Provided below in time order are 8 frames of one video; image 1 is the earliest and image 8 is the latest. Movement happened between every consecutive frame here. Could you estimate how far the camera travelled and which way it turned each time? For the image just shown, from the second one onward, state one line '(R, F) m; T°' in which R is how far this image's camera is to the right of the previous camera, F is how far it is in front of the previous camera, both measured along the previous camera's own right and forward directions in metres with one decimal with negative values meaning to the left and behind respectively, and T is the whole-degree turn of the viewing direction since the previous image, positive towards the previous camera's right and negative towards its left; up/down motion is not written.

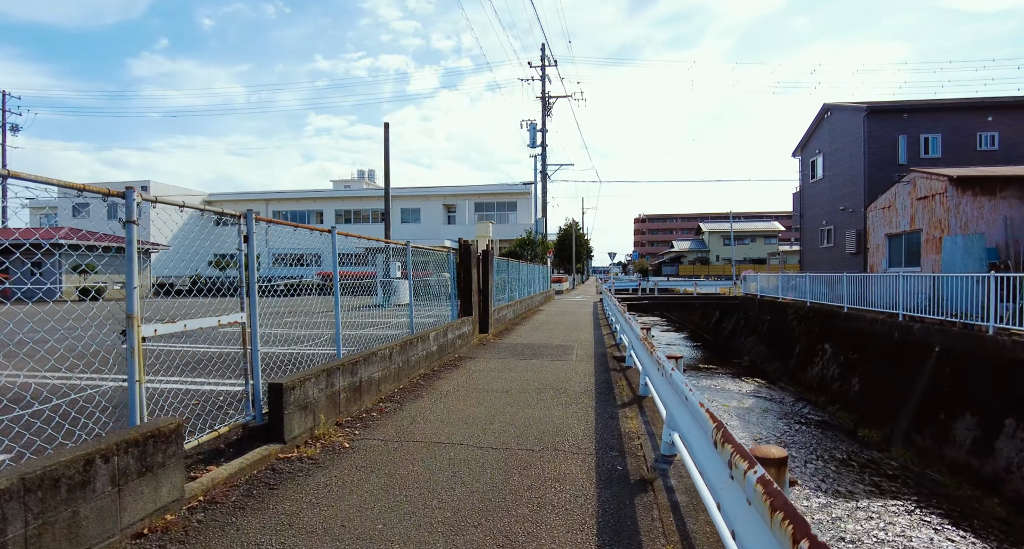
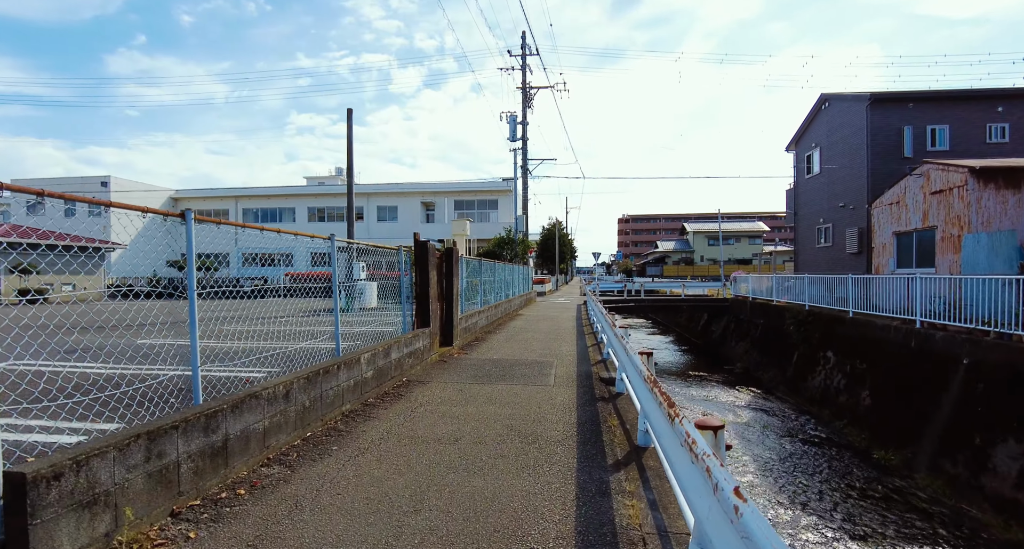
(+0.2, +1.2) m; +2°
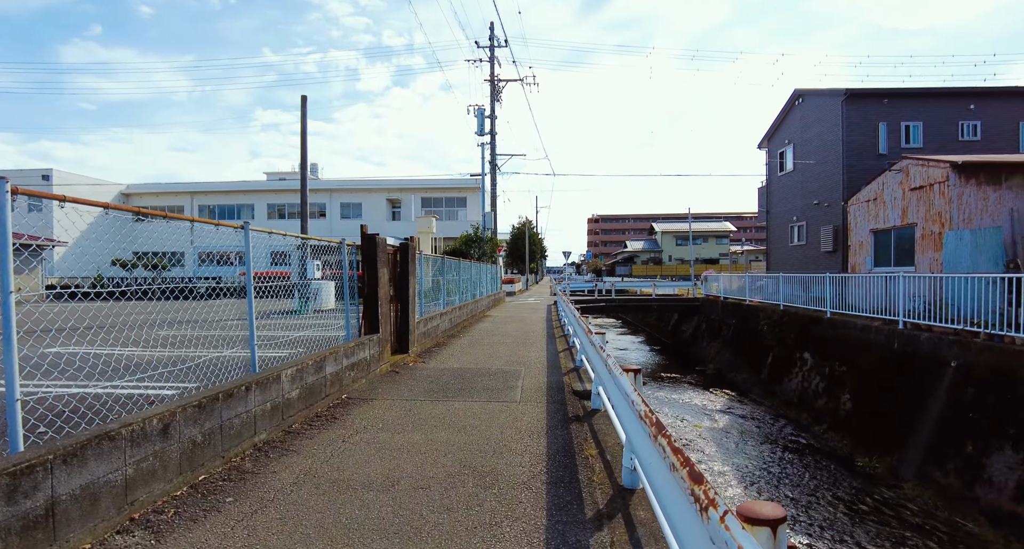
(+0.1, +0.7) m; +3°
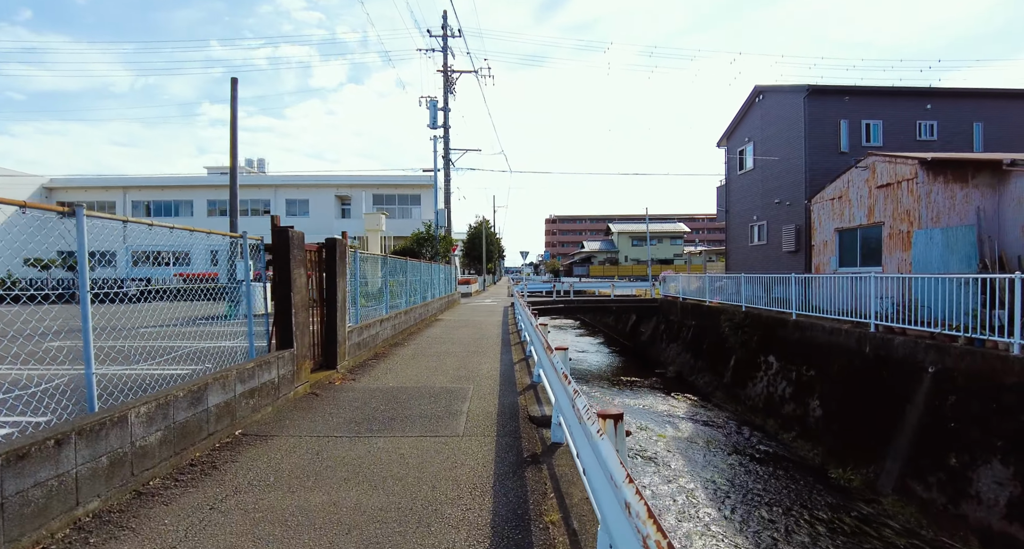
(+0.1, +0.8) m; +5°
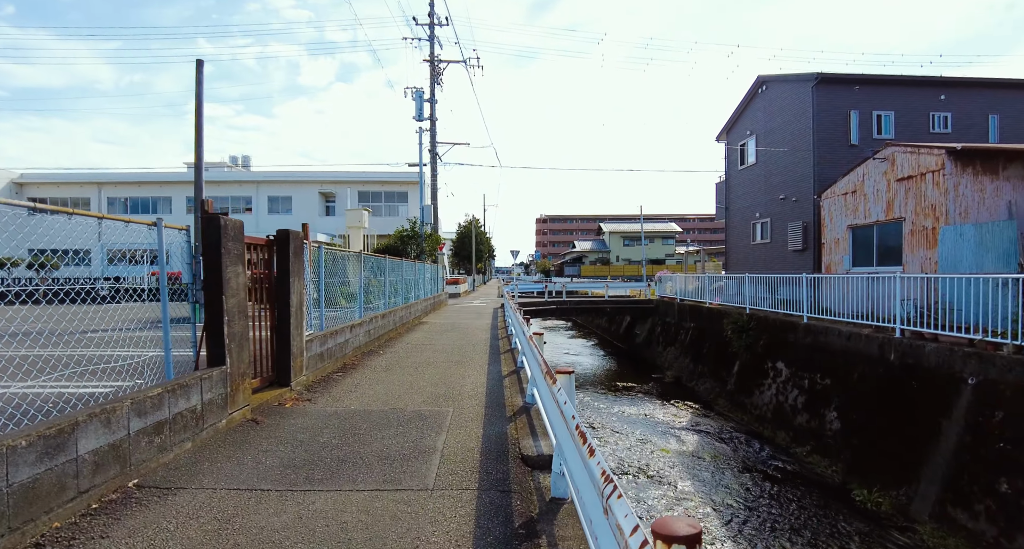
(0.0, +0.8) m; +1°
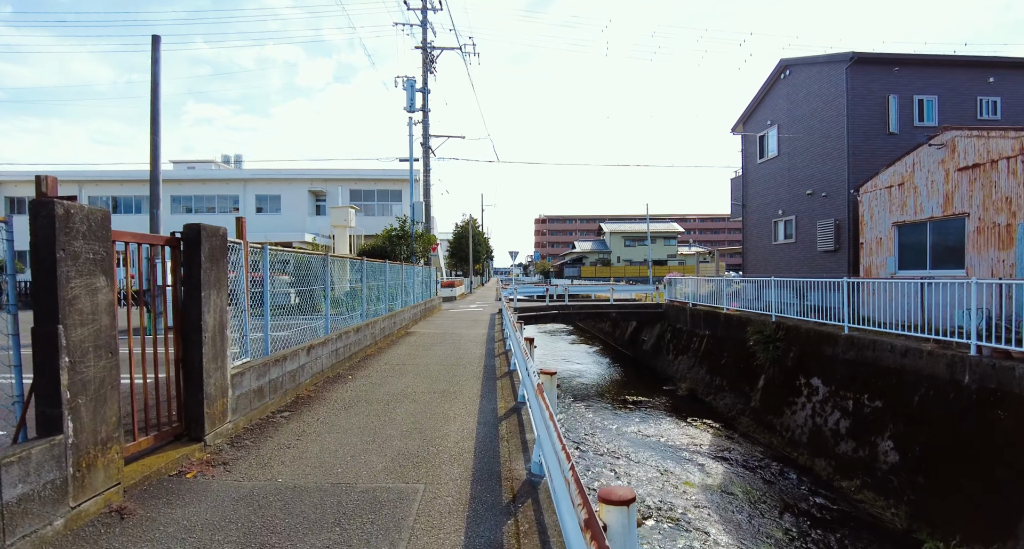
(0.0, +1.1) m; 0°
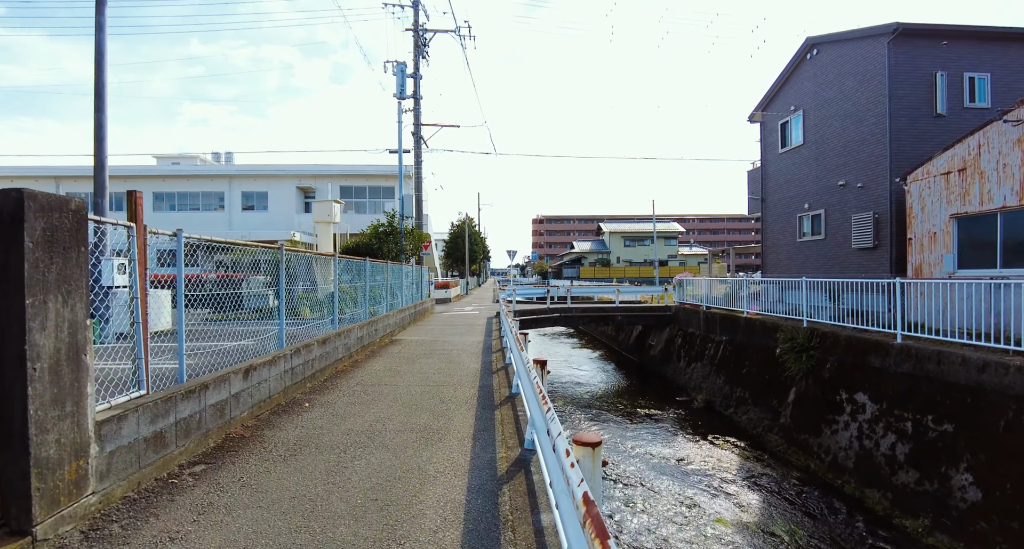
(0.0, +1.1) m; 0°
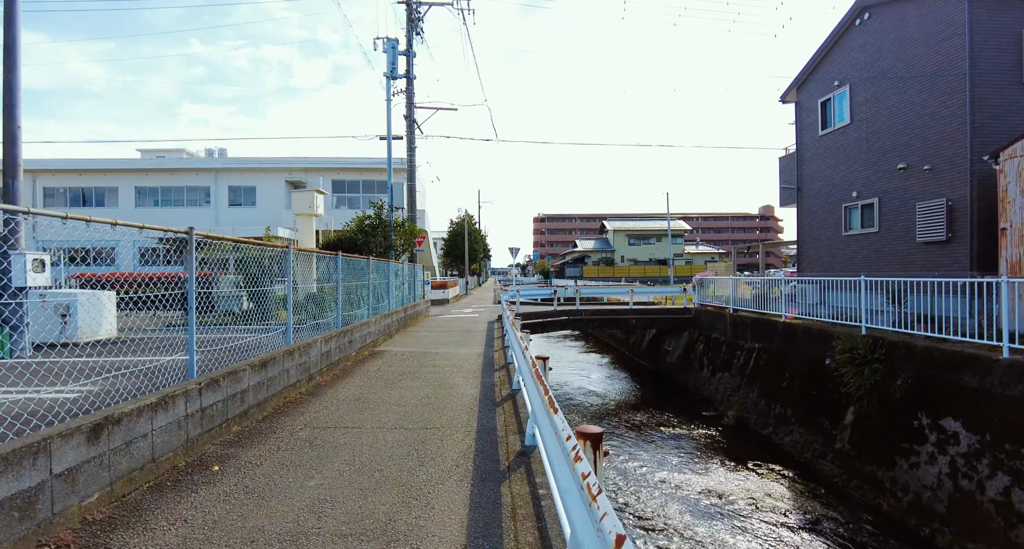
(-0.1, +1.4) m; 0°
